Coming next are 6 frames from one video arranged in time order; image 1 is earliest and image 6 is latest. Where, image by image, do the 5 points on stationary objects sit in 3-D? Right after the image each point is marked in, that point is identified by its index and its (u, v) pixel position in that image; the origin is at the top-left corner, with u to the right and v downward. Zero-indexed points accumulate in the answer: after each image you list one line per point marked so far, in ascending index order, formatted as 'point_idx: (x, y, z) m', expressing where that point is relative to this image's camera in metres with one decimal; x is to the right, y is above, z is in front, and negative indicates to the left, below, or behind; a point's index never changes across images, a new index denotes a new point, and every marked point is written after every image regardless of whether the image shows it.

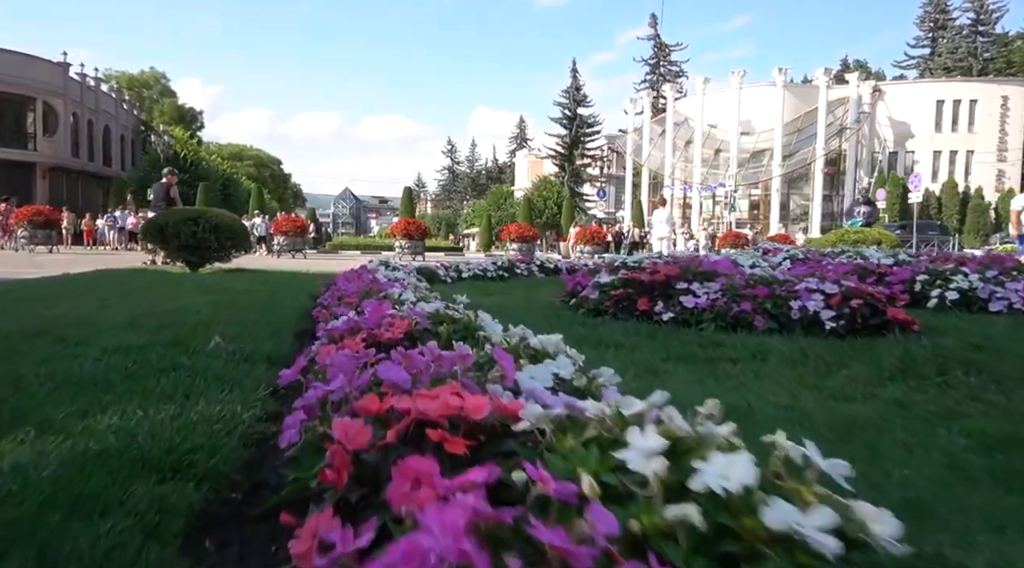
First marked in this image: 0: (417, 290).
0: (-0.6, 0.0, +4.8) m
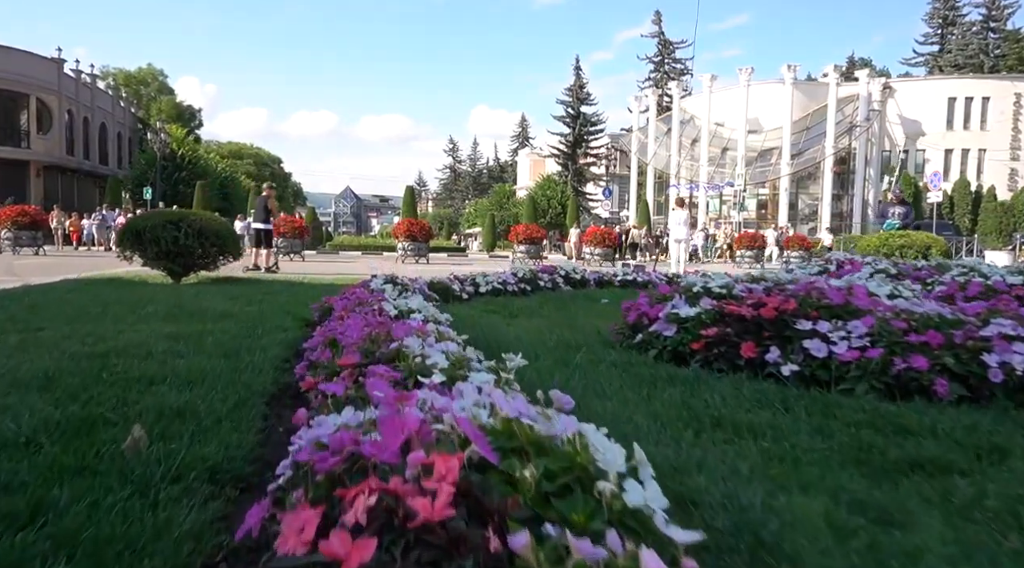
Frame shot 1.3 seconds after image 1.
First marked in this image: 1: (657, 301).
0: (-0.3, -0.2, +3.5) m
1: (+0.8, -0.1, +4.8) m
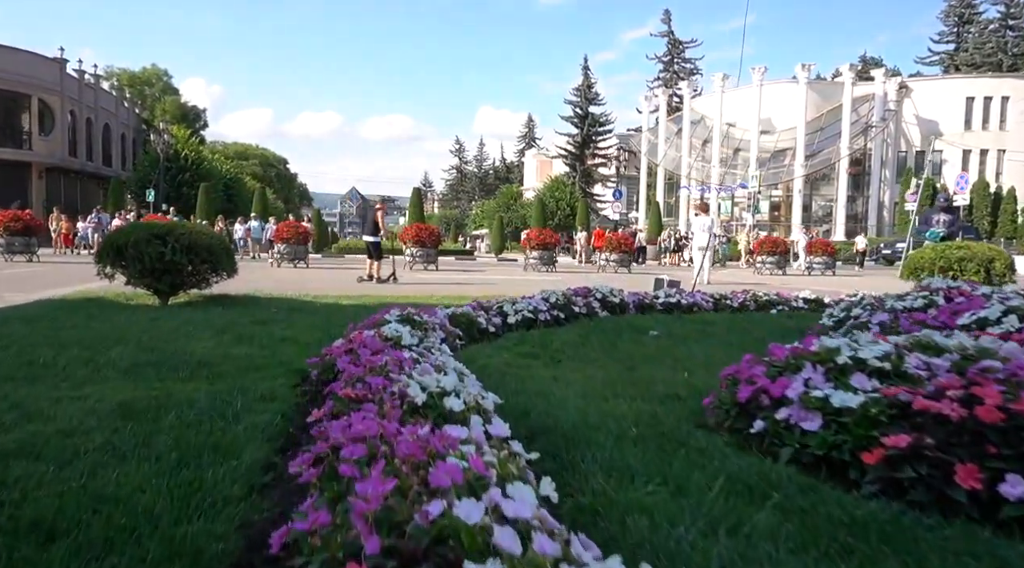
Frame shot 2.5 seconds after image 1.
0: (0.0, -0.5, +2.2) m
1: (+1.1, -0.4, +3.5) m
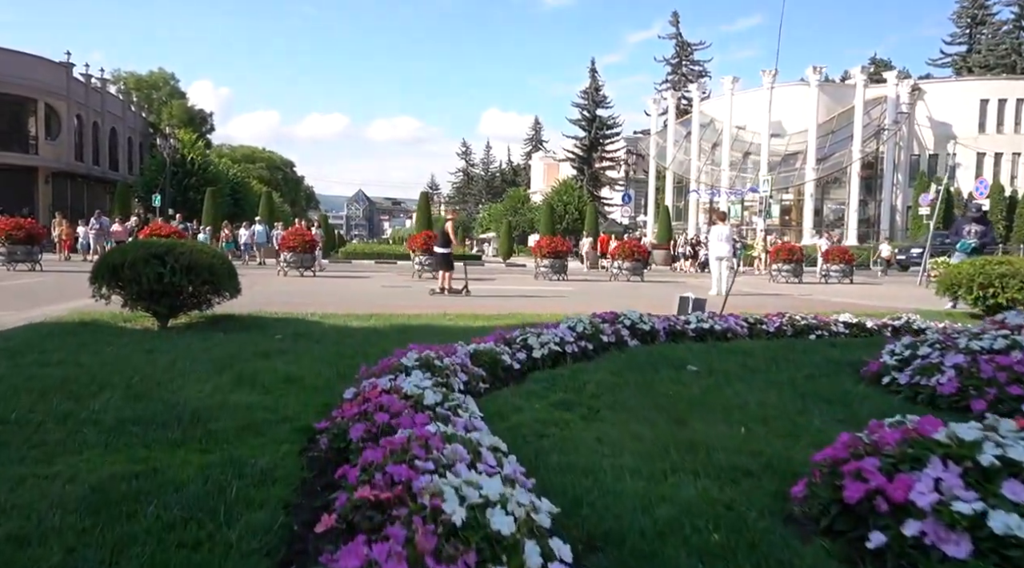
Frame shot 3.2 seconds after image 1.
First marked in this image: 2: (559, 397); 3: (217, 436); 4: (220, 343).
0: (+0.1, -0.7, +1.5) m
1: (+1.3, -0.6, +2.8) m
2: (+0.3, -0.8, +5.6) m
3: (-1.6, -0.8, +4.4) m
4: (-3.1, -0.6, +8.8) m
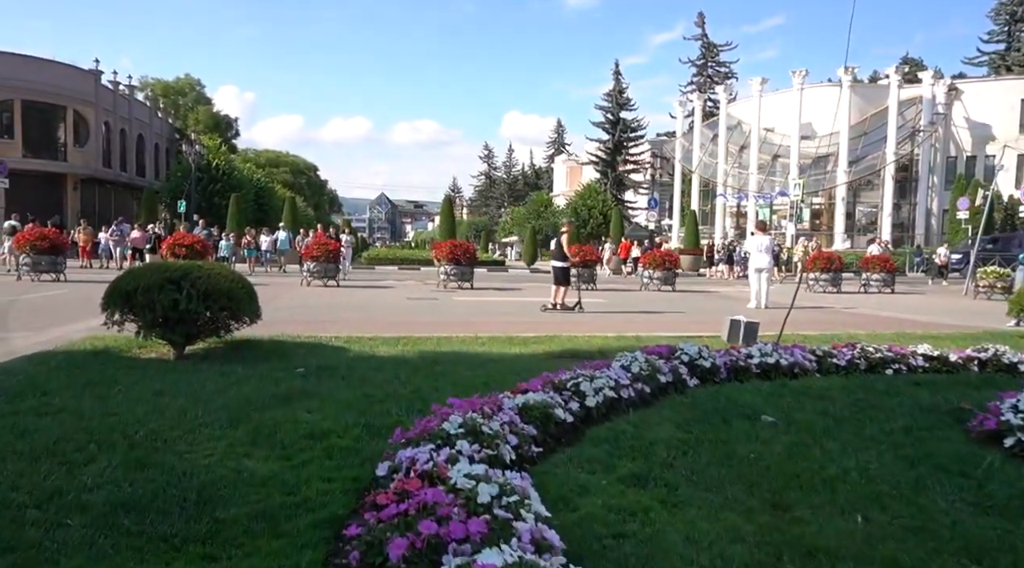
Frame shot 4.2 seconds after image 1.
0: (+0.4, -1.0, +0.7) m
1: (+1.6, -0.9, +2.0) m
2: (+0.7, -1.1, +4.7) m
3: (-1.3, -1.1, +3.6) m
4: (-2.7, -0.9, +8.1) m
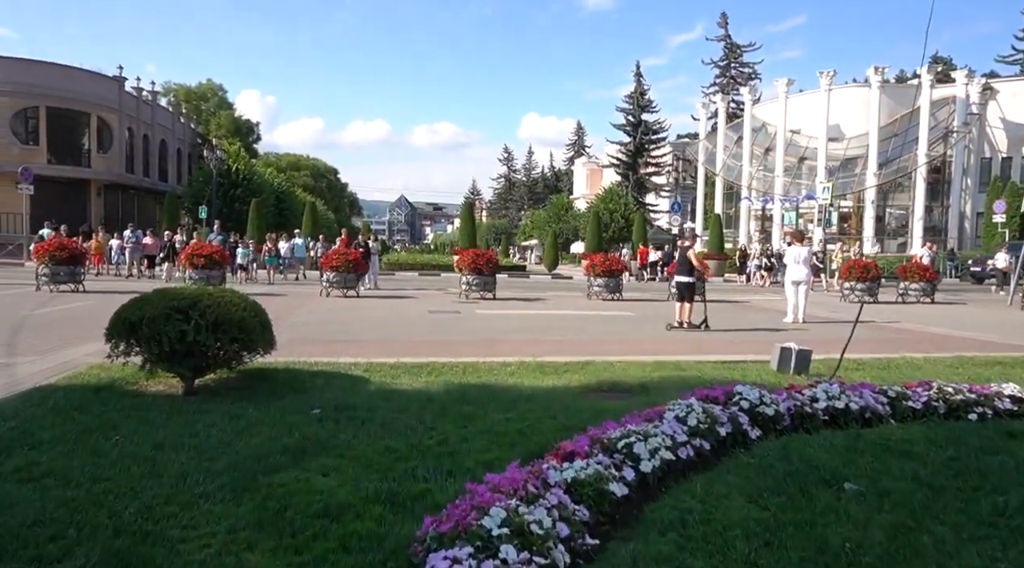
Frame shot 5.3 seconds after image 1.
0: (+0.5, -1.3, -0.1) m
1: (+1.8, -1.2, +1.1) m
2: (+0.9, -1.4, +3.9) m
3: (-1.0, -1.4, +2.8) m
4: (-2.3, -1.3, +7.3) m
